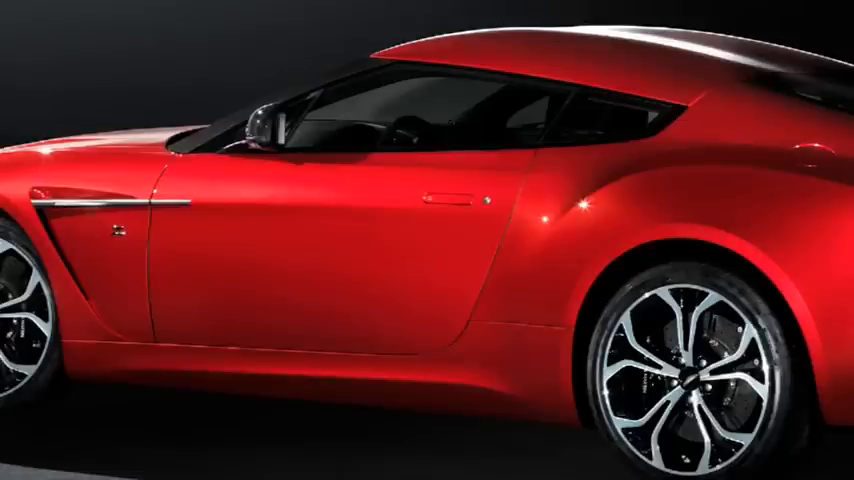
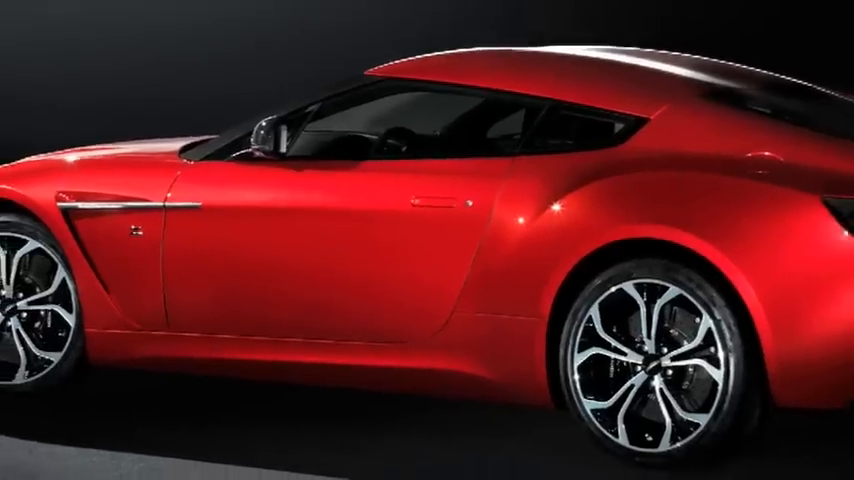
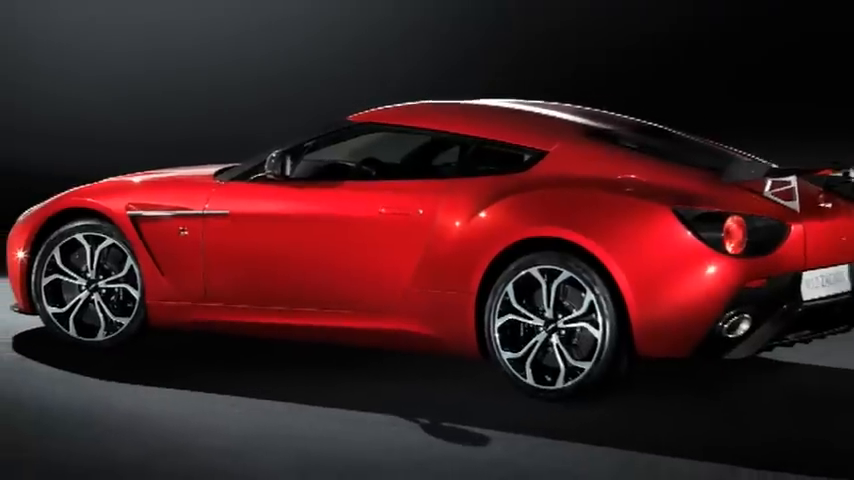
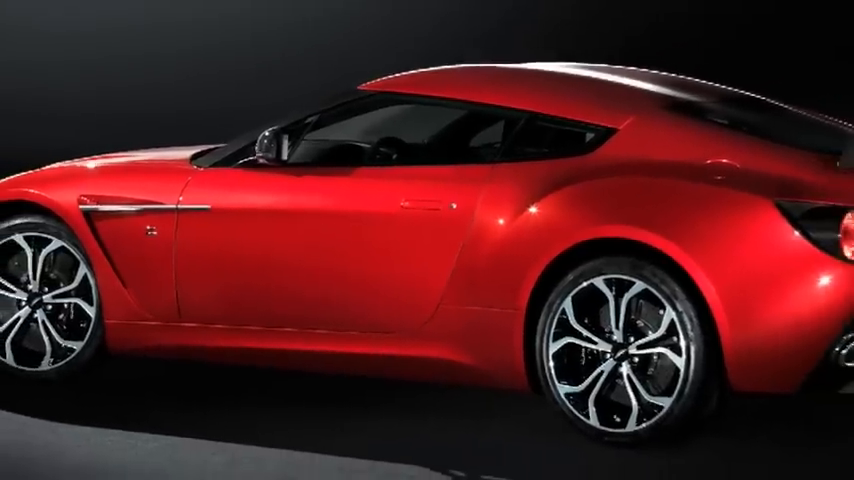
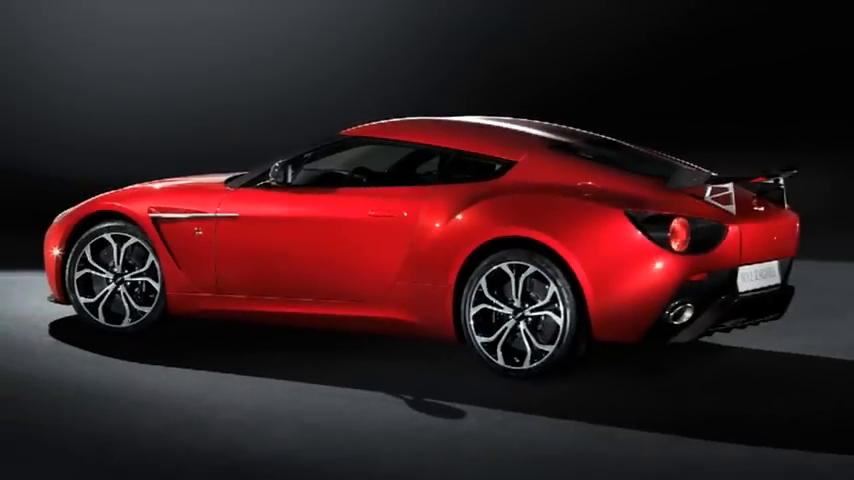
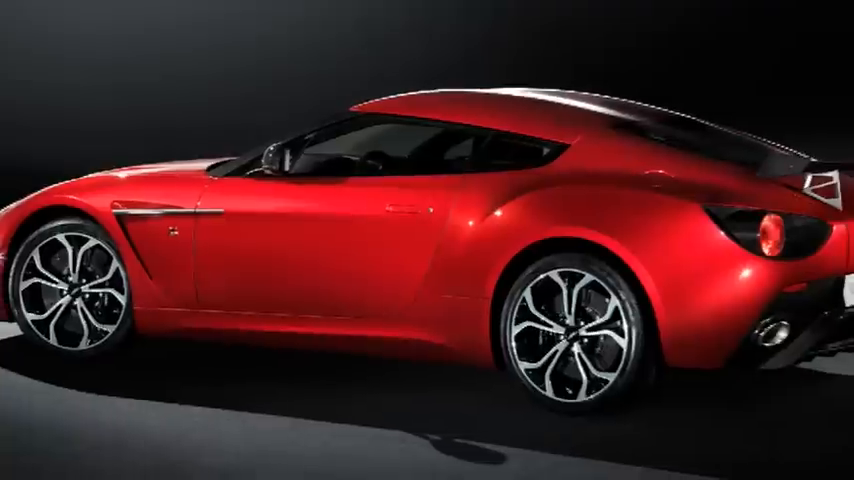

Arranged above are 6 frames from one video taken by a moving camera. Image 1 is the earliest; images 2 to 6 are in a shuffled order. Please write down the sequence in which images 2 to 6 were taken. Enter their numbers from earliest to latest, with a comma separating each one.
2, 4, 6, 3, 5
